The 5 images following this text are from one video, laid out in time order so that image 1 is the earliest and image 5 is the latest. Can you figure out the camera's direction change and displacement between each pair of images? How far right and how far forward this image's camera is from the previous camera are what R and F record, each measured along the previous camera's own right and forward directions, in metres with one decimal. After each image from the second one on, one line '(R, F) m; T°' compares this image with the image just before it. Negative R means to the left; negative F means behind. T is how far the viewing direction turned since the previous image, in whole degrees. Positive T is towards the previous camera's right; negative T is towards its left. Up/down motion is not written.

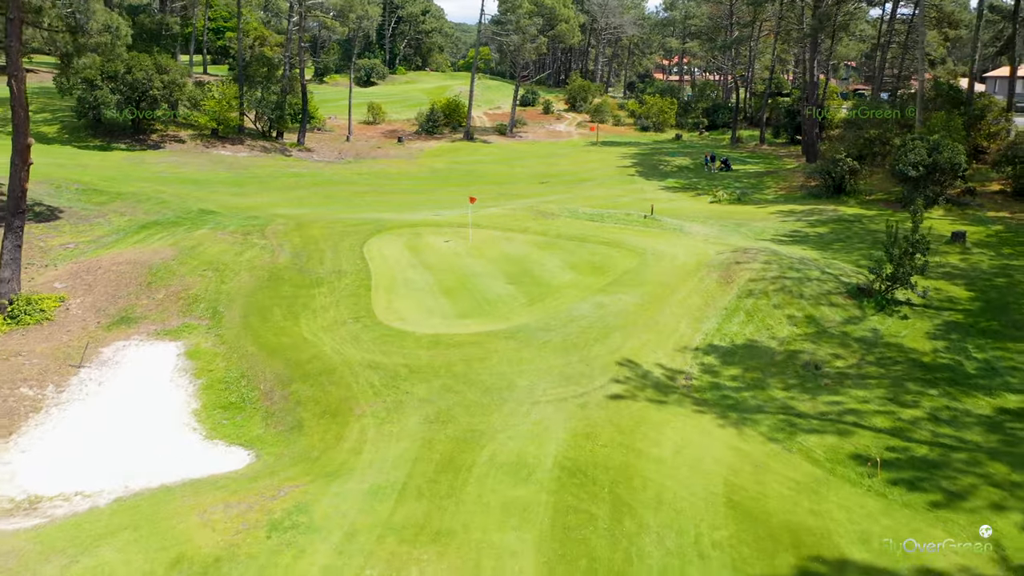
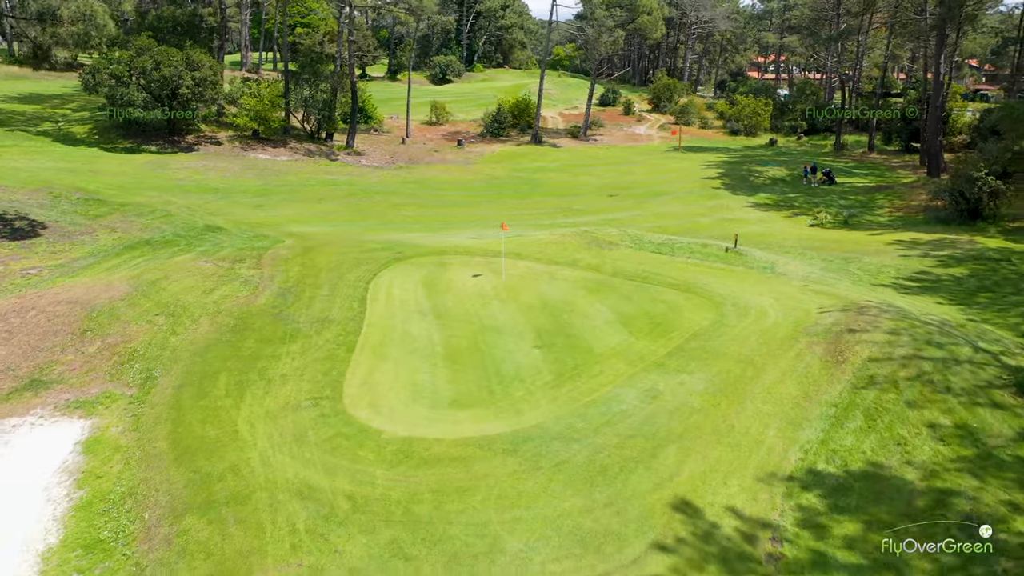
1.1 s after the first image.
(+0.9, +4.5) m; -6°
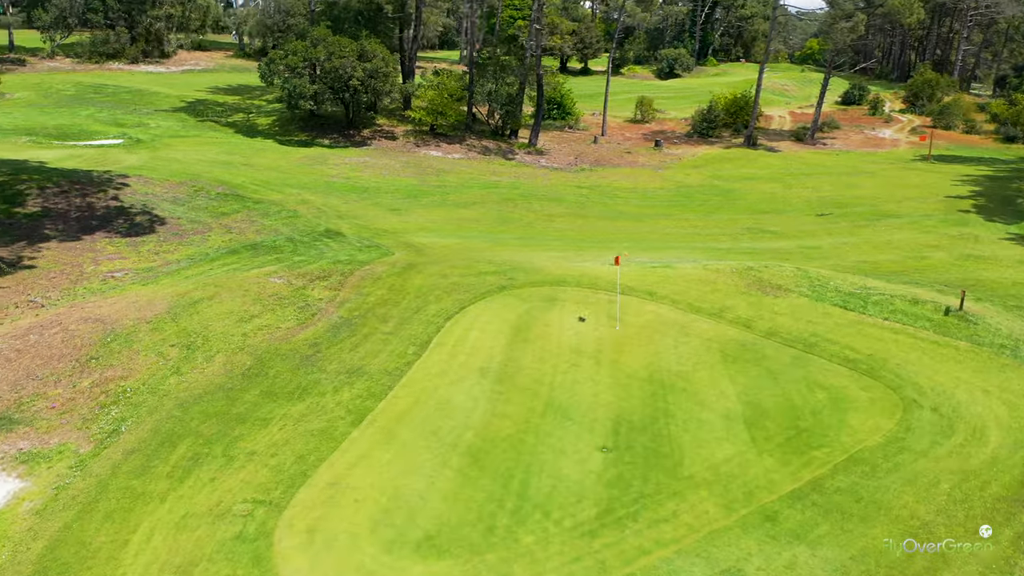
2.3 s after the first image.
(+1.9, +4.3) m; -16°
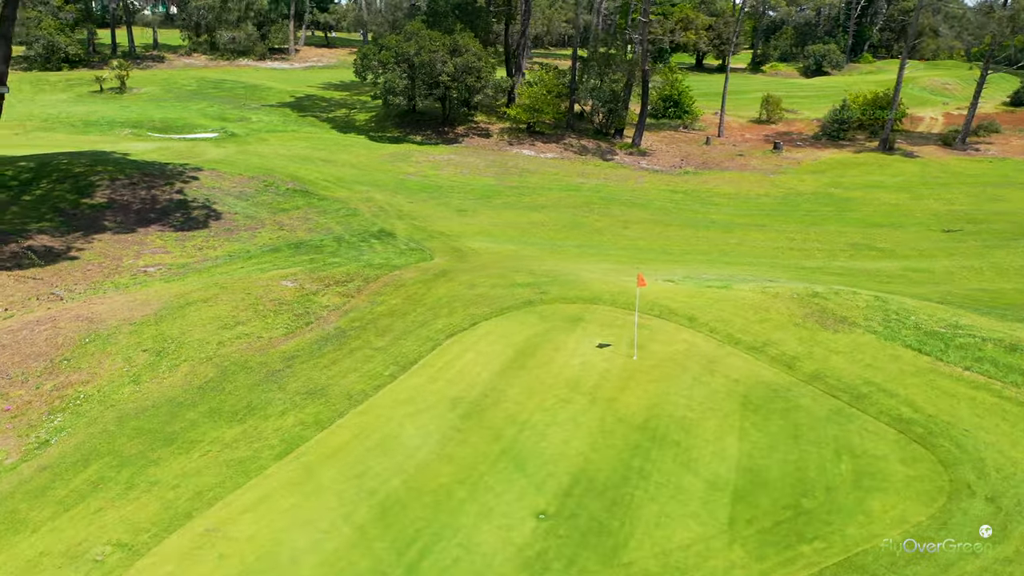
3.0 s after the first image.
(+2.1, +1.7) m; -10°
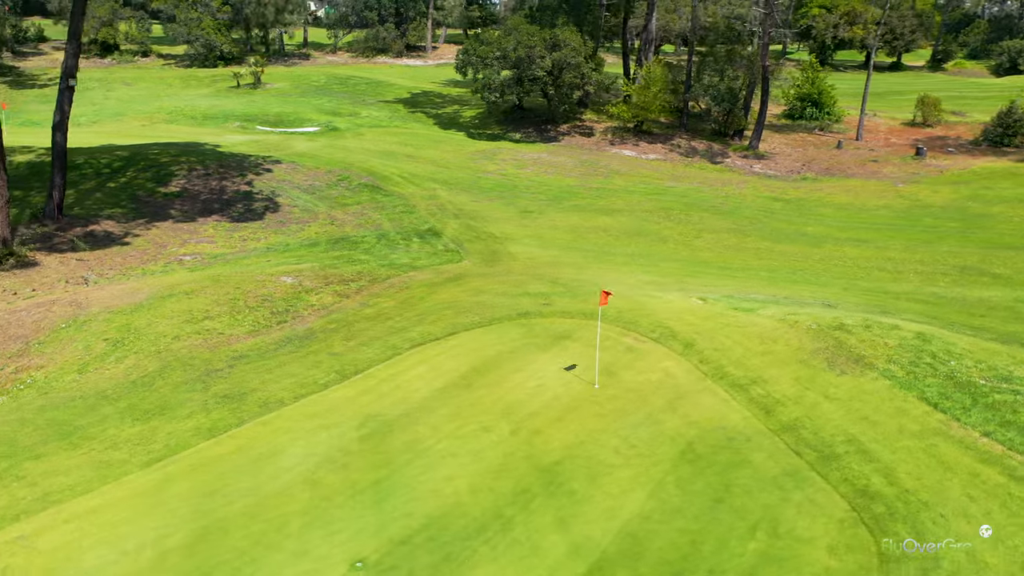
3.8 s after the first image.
(+2.9, +1.4) m; -12°
